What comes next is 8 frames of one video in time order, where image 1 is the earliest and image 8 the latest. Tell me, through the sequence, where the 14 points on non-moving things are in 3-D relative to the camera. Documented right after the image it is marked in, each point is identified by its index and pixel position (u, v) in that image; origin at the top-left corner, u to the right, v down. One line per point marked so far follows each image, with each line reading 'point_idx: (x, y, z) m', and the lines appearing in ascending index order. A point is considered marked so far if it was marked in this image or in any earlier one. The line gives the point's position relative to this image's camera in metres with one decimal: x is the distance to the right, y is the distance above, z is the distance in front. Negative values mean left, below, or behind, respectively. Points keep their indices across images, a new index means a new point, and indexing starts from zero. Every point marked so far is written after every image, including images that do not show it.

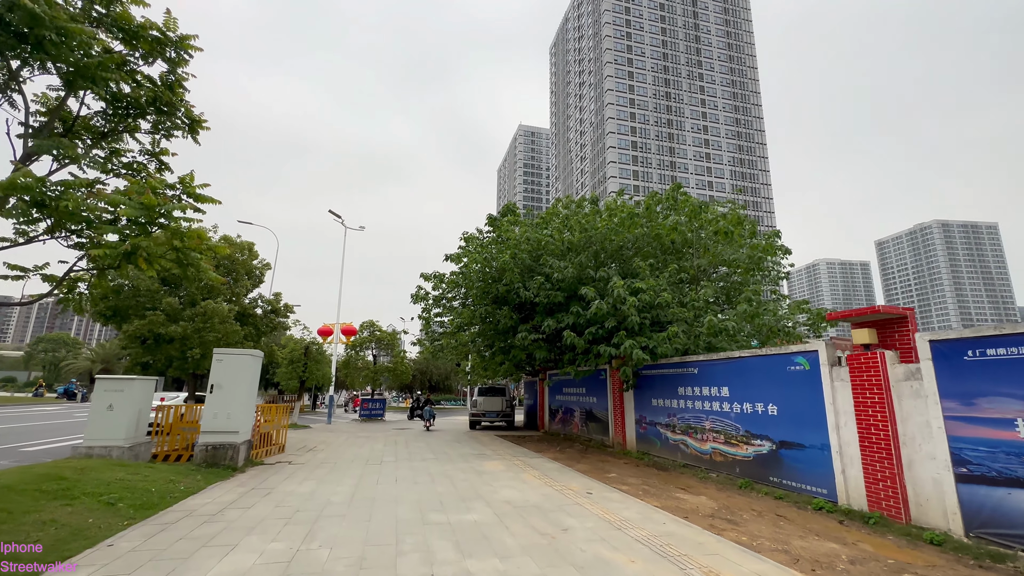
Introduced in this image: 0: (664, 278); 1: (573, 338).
0: (+3.8, +0.2, +11.3) m
1: (+1.5, -1.2, +10.9) m
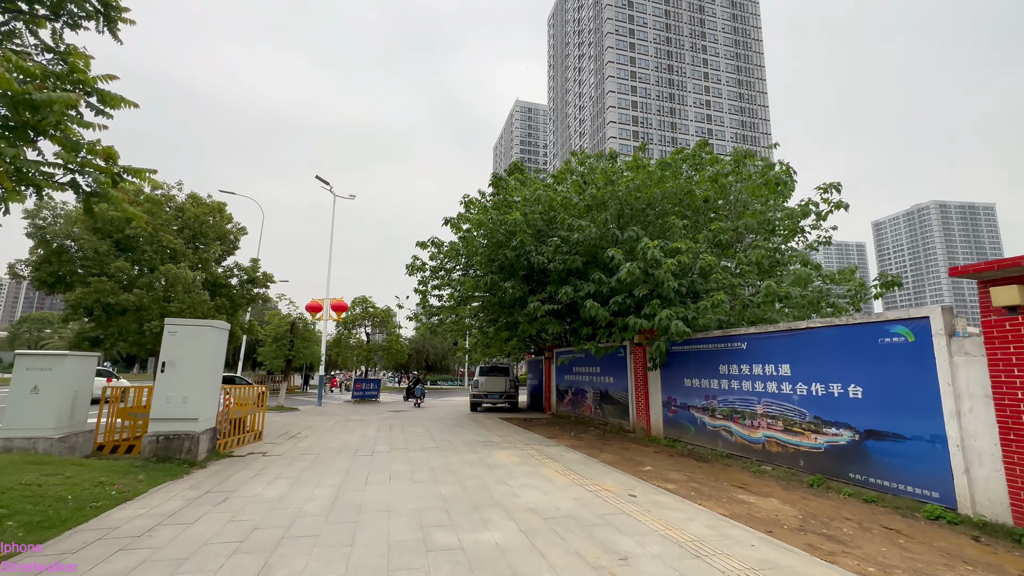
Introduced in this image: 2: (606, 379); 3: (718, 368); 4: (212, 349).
0: (+4.1, +1.0, +9.7) m
1: (+1.8, -0.4, +9.4) m
2: (+2.9, -2.7, +13.6) m
3: (+4.1, -1.6, +8.9) m
4: (-5.1, -1.0, +7.7) m
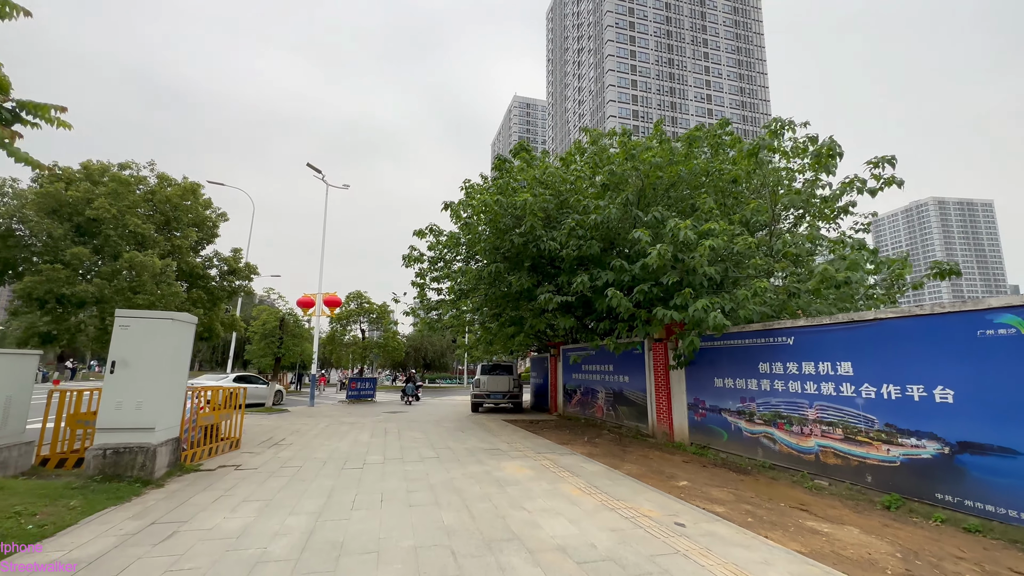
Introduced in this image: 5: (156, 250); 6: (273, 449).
0: (+4.2, +1.2, +8.5) m
1: (+1.9, -0.2, +8.3) m
2: (+3.1, -2.5, +12.5) m
3: (+4.3, -1.4, +7.8) m
4: (-4.9, -0.8, +6.6) m
5: (-7.8, +0.9, +9.9) m
6: (-4.7, -3.2, +8.9) m
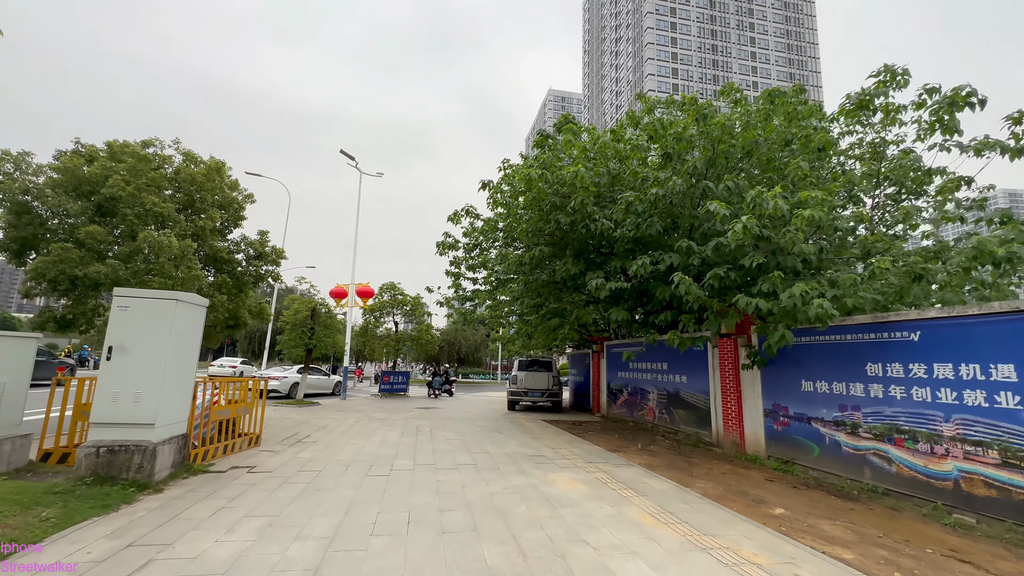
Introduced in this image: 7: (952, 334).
0: (+5.0, +1.5, +7.1) m
1: (+2.7, +0.1, +7.0) m
2: (+4.1, -2.2, +11.1) m
3: (+5.0, -1.1, +6.4) m
4: (-4.3, -0.6, +5.8) m
5: (-6.9, +1.2, +9.3) m
6: (-3.9, -2.9, +8.1) m
7: (+5.3, -0.5, +5.4) m
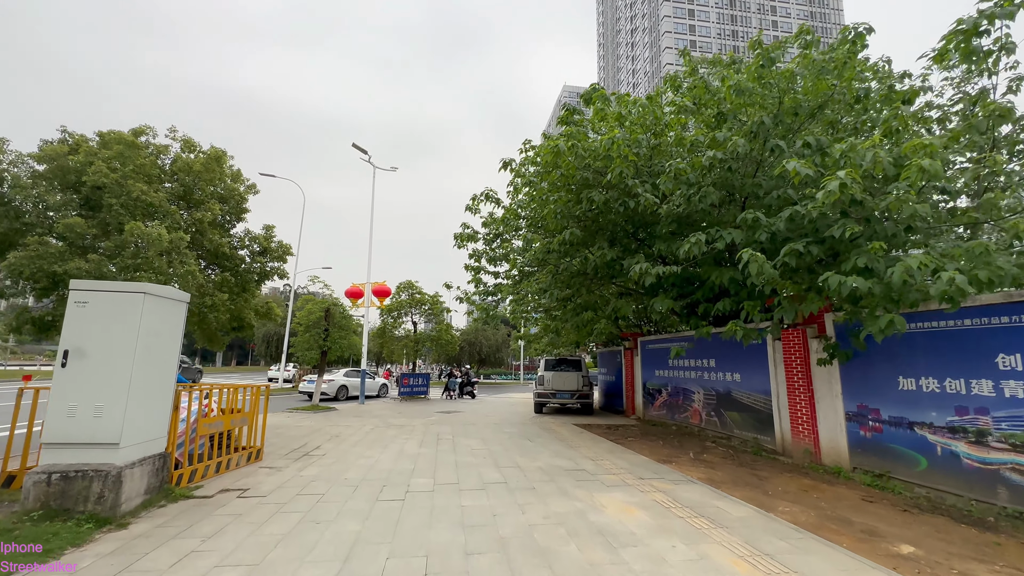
0: (+5.4, +1.8, +5.7) m
1: (+3.1, +0.3, +5.7) m
2: (+4.7, -1.9, +9.8) m
3: (+5.4, -0.8, +5.0) m
4: (-3.9, -0.5, +4.8) m
5: (-6.4, +1.2, +8.5) m
6: (-3.4, -2.8, +7.2) m
7: (+5.6, -0.2, +4.1) m
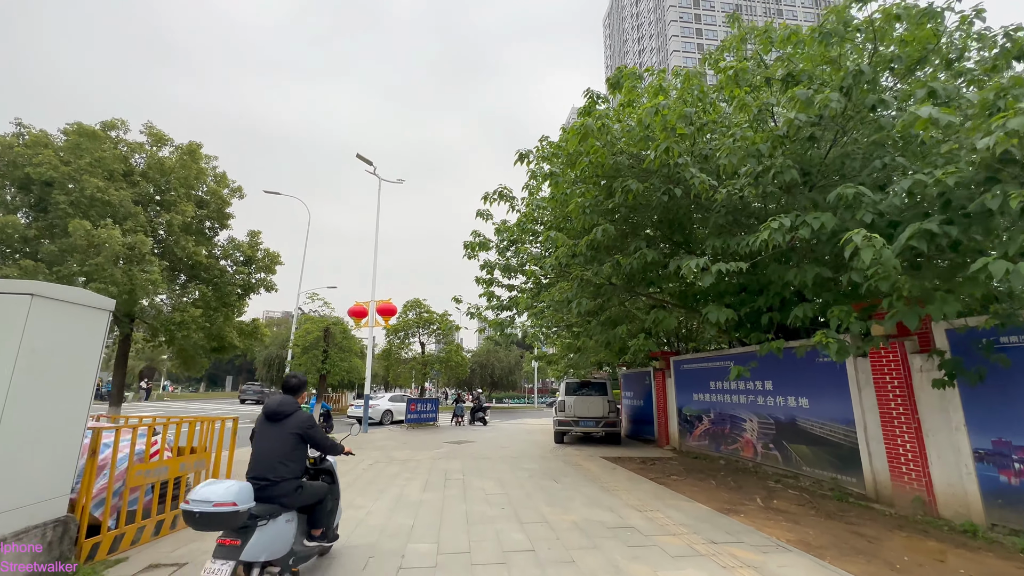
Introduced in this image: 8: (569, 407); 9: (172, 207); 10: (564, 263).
0: (+5.7, +1.9, +4.3) m
1: (+3.4, +0.4, +4.3) m
2: (+5.1, -2.1, +8.2) m
3: (+5.7, -0.7, +3.5) m
4: (-3.6, -0.5, +3.5) m
5: (-6.1, +1.0, +7.3) m
6: (-3.0, -2.9, +5.7) m
7: (+5.8, -0.1, +2.5) m
8: (+1.7, -3.6, +13.6) m
9: (-6.2, +1.5, +8.3) m
10: (+1.0, +0.5, +8.7) m
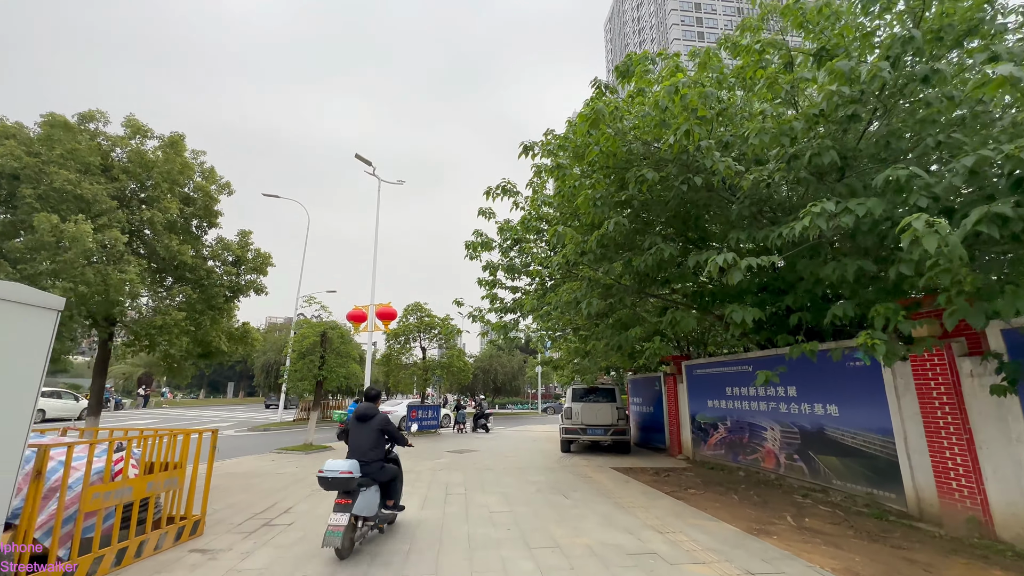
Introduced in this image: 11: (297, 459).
0: (+5.7, +1.9, +3.7) m
1: (+3.4, +0.4, +3.7) m
2: (+5.2, -2.0, +7.6) m
3: (+5.7, -0.6, +2.9) m
4: (-3.6, -0.4, +2.9) m
5: (-6.0, +1.0, +6.8) m
6: (-3.0, -2.9, +5.1) m
7: (+5.9, 0.0, +1.9) m
8: (+1.8, -3.6, +13.0) m
9: (-6.1, +1.4, +7.8) m
10: (+1.1, +0.5, +8.1) m
11: (-5.5, -4.2, +11.4) m
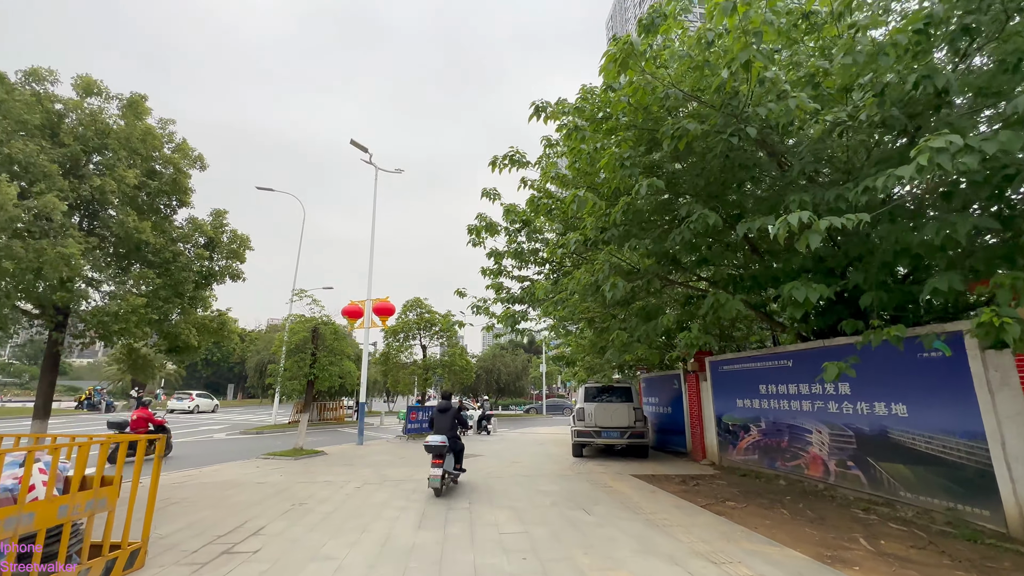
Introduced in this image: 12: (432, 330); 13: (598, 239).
0: (+5.8, +2.2, +2.7) m
1: (+3.6, +0.7, +2.6) m
2: (+5.4, -1.7, +6.5) m
3: (+5.9, -0.3, +1.8) m
4: (-3.4, -0.1, +1.9) m
5: (-5.9, +1.3, +5.7) m
6: (-2.8, -2.6, +4.1) m
7: (+6.0, +0.3, +0.9) m
8: (+2.0, -3.3, +11.9) m
9: (-6.0, +1.7, +6.8) m
10: (+1.2, +0.8, +7.0) m
11: (-5.3, -4.0, +10.4) m
12: (-3.4, -1.8, +19.7) m
13: (+1.3, +0.8, +7.0) m
